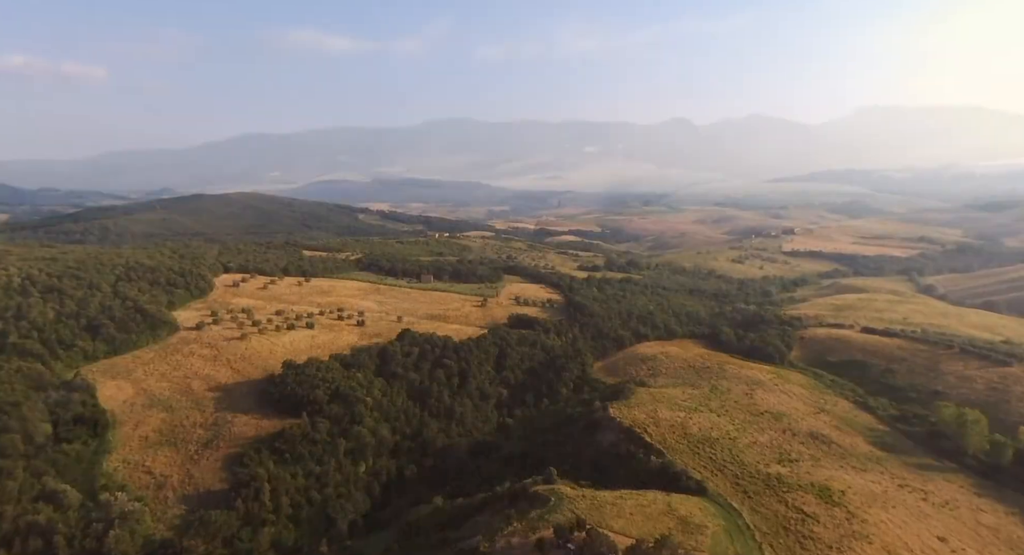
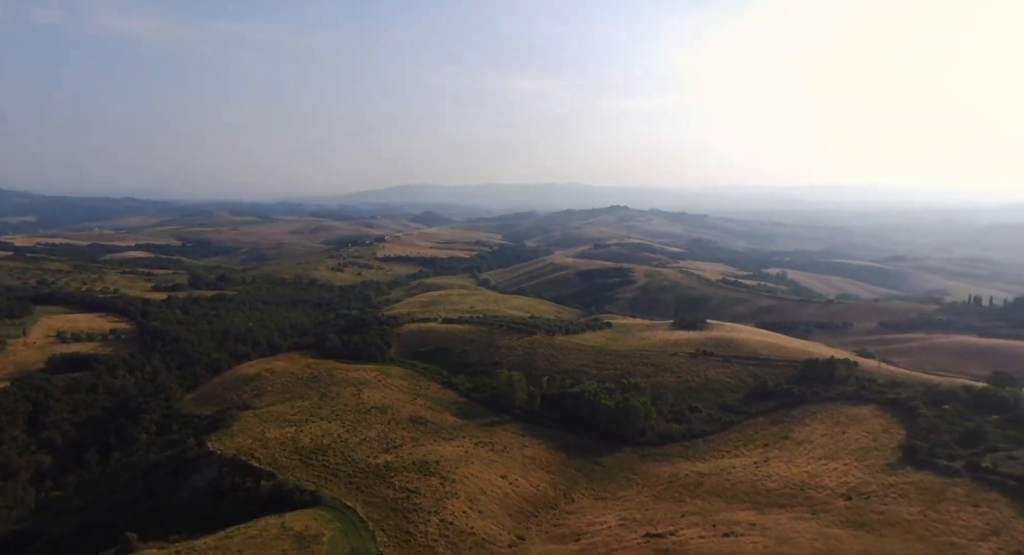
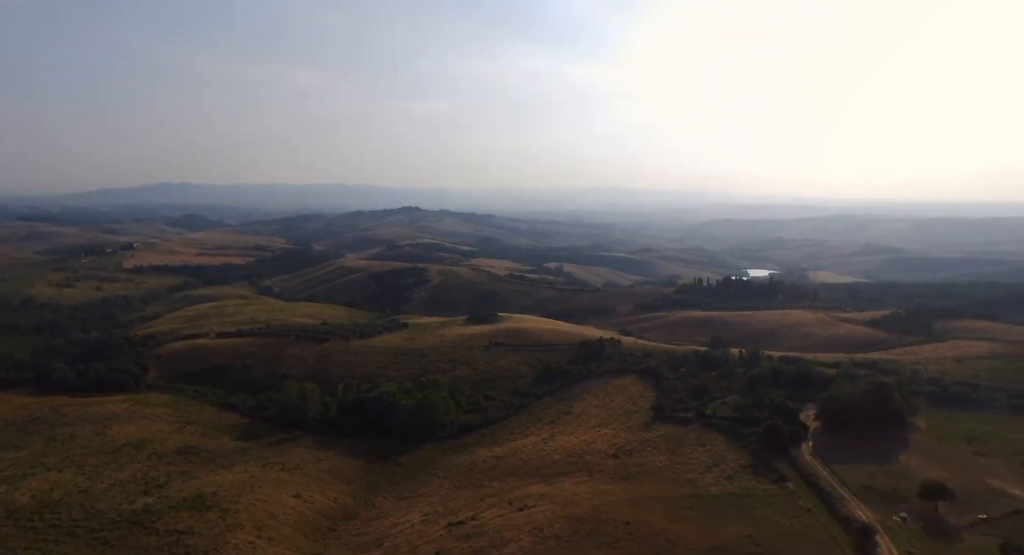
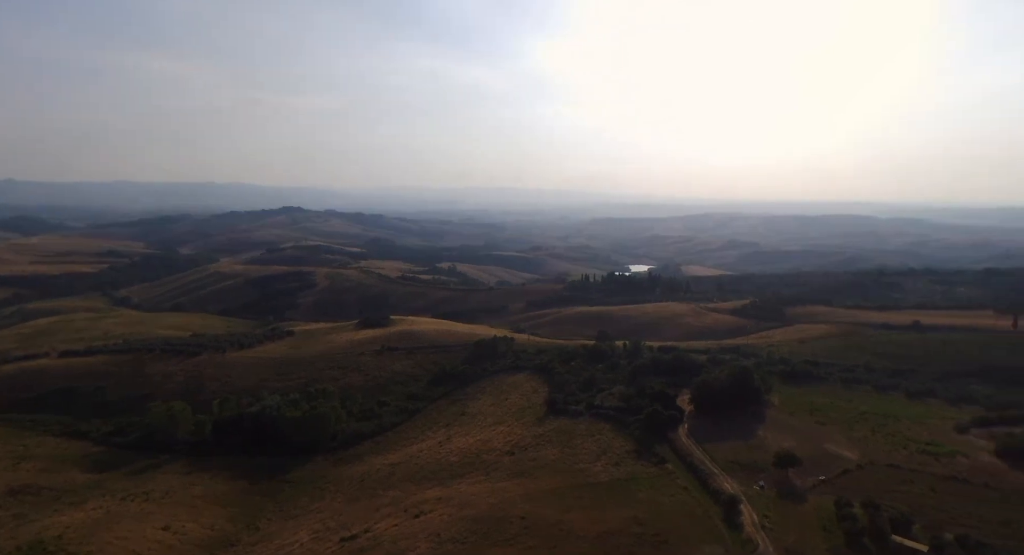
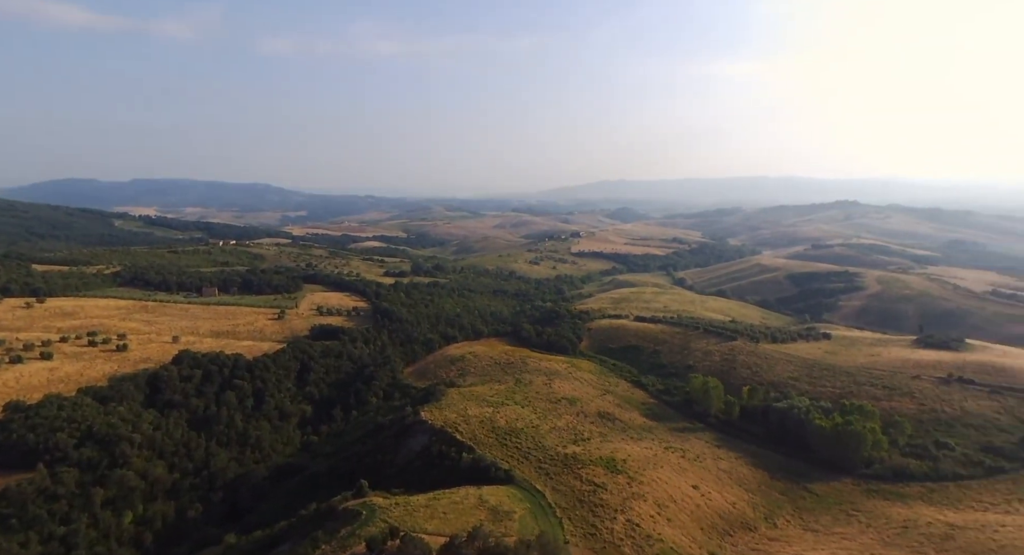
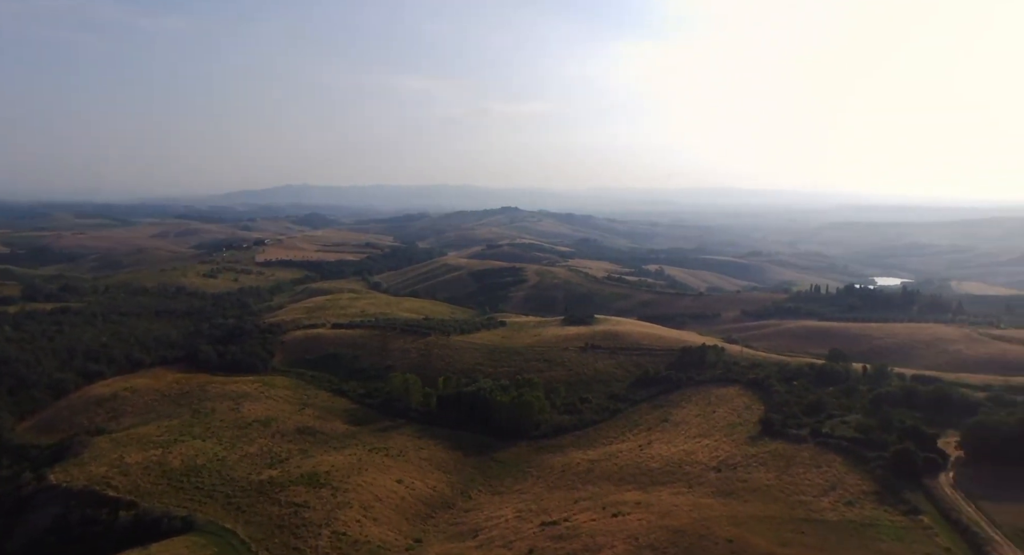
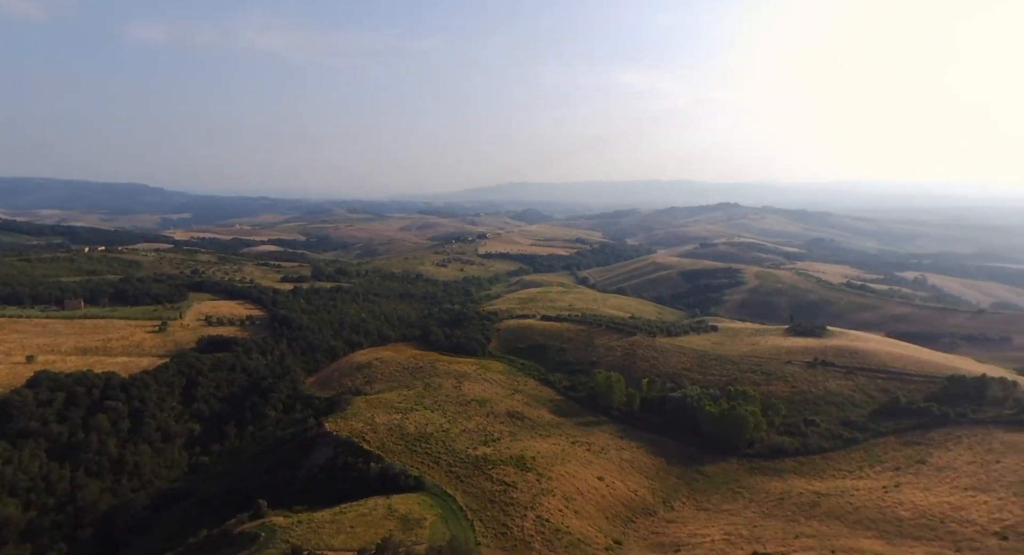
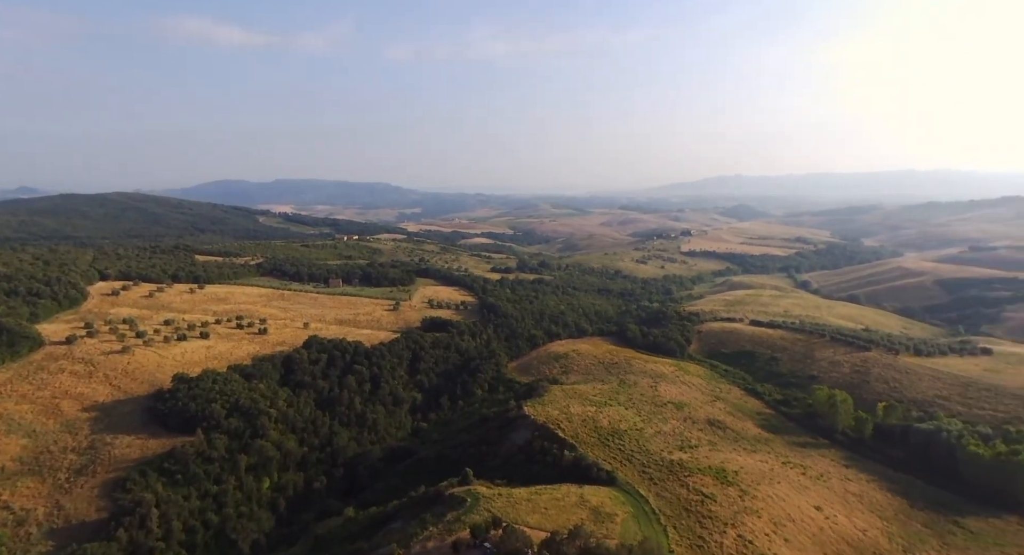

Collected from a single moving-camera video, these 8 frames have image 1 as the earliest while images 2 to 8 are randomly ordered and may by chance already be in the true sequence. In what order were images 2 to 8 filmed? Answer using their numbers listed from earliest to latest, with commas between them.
8, 5, 7, 2, 6, 3, 4
